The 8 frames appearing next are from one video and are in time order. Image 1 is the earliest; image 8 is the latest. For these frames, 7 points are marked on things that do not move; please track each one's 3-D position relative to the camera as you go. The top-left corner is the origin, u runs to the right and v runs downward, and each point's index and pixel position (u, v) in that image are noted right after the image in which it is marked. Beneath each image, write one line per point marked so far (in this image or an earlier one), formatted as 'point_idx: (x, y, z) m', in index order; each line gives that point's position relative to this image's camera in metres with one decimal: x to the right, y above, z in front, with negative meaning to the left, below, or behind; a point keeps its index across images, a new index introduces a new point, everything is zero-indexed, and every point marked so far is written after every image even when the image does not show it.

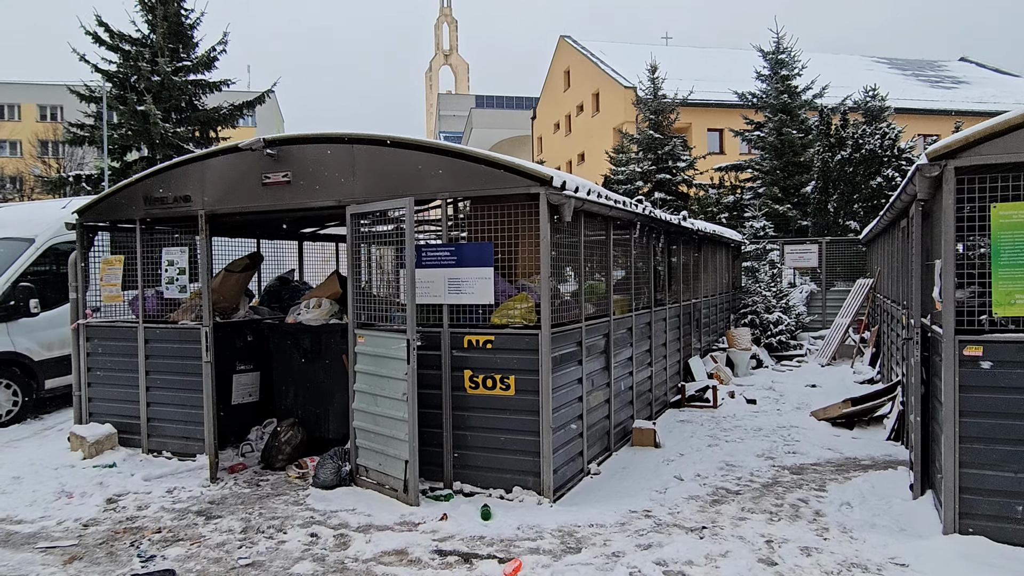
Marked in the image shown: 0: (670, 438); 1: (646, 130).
0: (+1.4, -1.3, +6.3) m
1: (+3.4, +3.8, +17.9) m
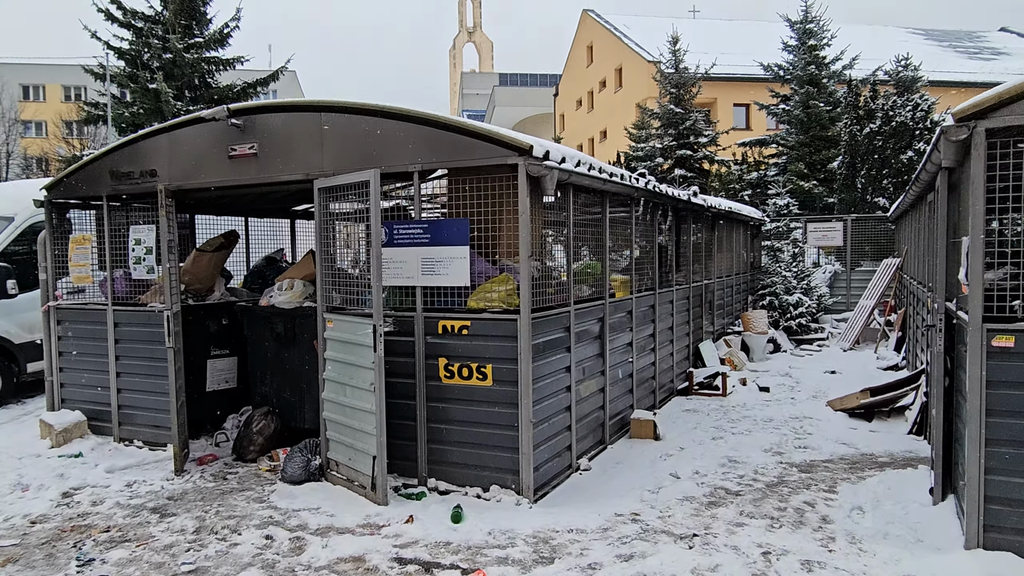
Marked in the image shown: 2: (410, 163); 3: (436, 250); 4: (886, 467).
0: (+1.3, -1.1, +5.9) m
1: (+3.7, +4.3, +17.3) m
2: (-0.6, +0.8, +4.4) m
3: (-0.5, +0.2, +4.4) m
4: (+2.5, -1.2, +4.8) m
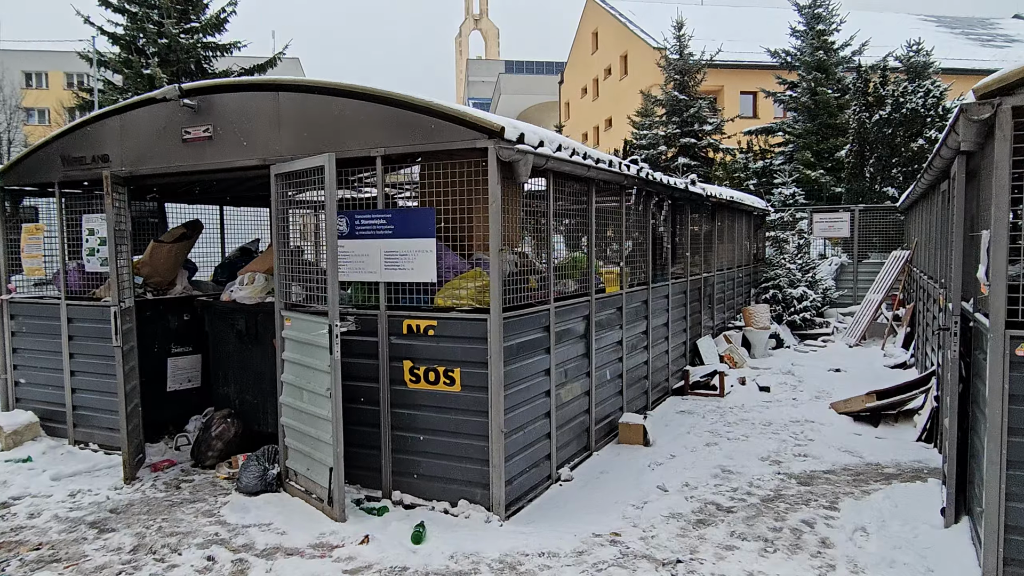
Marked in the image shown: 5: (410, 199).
0: (+1.1, -1.1, +5.6) m
1: (+3.7, +4.5, +16.8) m
2: (-0.8, +0.8, +4.0) m
3: (-0.6, +0.2, +4.0) m
4: (+2.3, -1.2, +4.4) m
5: (-0.6, +0.5, +4.0) m
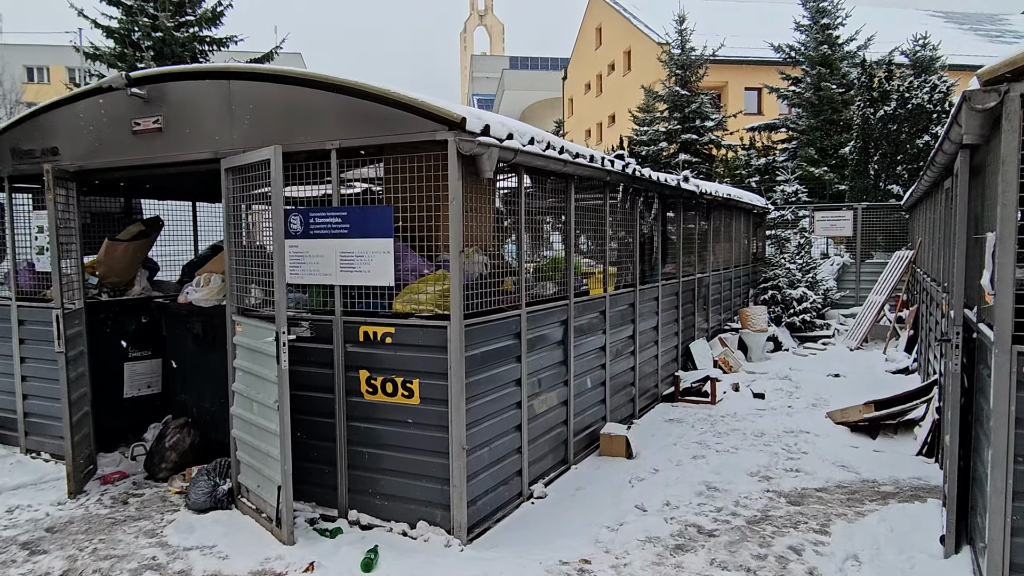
0: (+1.0, -1.1, +5.3) m
1: (+3.6, +4.5, +16.5) m
2: (-0.9, +0.8, +3.7) m
3: (-0.8, +0.2, +3.7) m
4: (+2.1, -1.2, +4.1) m
5: (-0.8, +0.5, +3.7) m
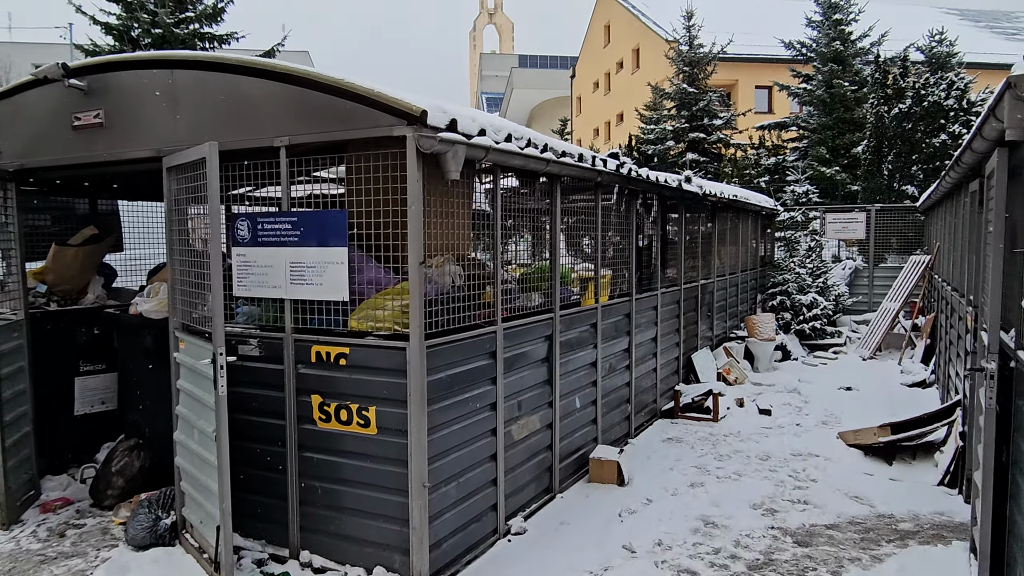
0: (+0.9, -1.2, +4.8) m
1: (+3.6, +4.5, +16.0) m
2: (-1.1, +0.7, +3.3) m
3: (-0.9, +0.2, +3.3) m
4: (+2.0, -1.3, +3.7) m
5: (-0.9, +0.4, +3.3) m
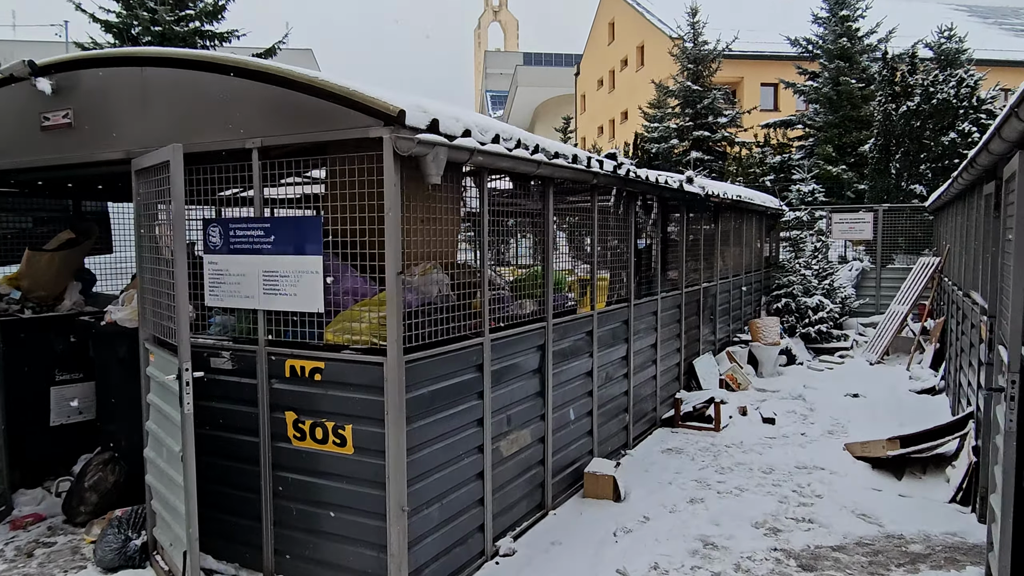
0: (+0.8, -1.2, +4.6) m
1: (+3.7, +4.4, +15.8) m
2: (-1.1, +0.6, +3.1) m
3: (-1.0, +0.1, +3.1) m
4: (+1.9, -1.3, +3.5) m
5: (-0.9, +0.4, +3.2) m
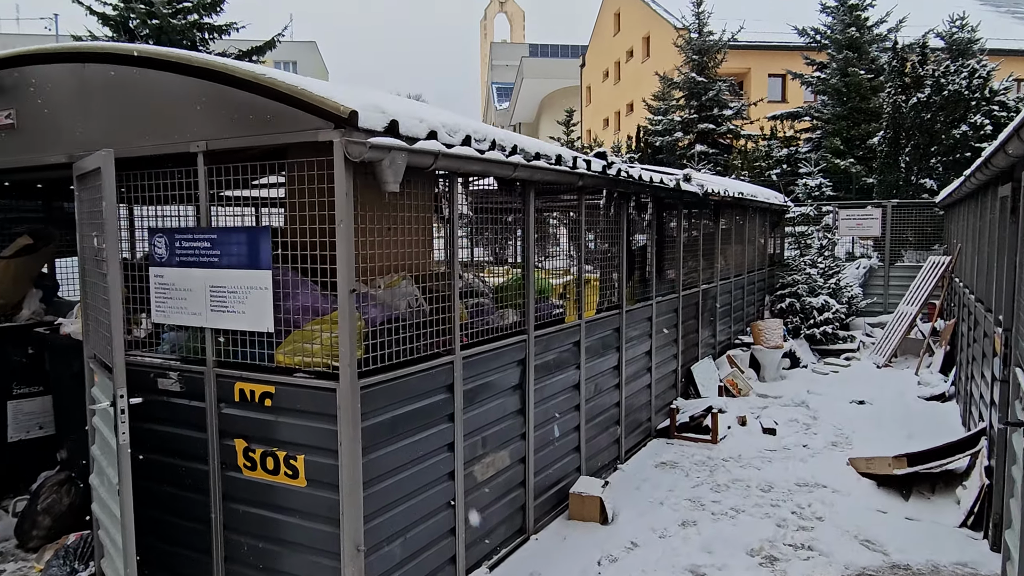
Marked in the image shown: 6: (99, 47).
0: (+0.7, -1.3, +4.4) m
1: (+3.7, +4.5, +15.4) m
2: (-1.3, +0.6, +2.9) m
3: (-1.1, 0.0, +2.8) m
4: (+1.8, -1.4, +3.2) m
5: (-1.1, +0.3, +2.9) m
6: (-1.7, +1.0, +3.1) m
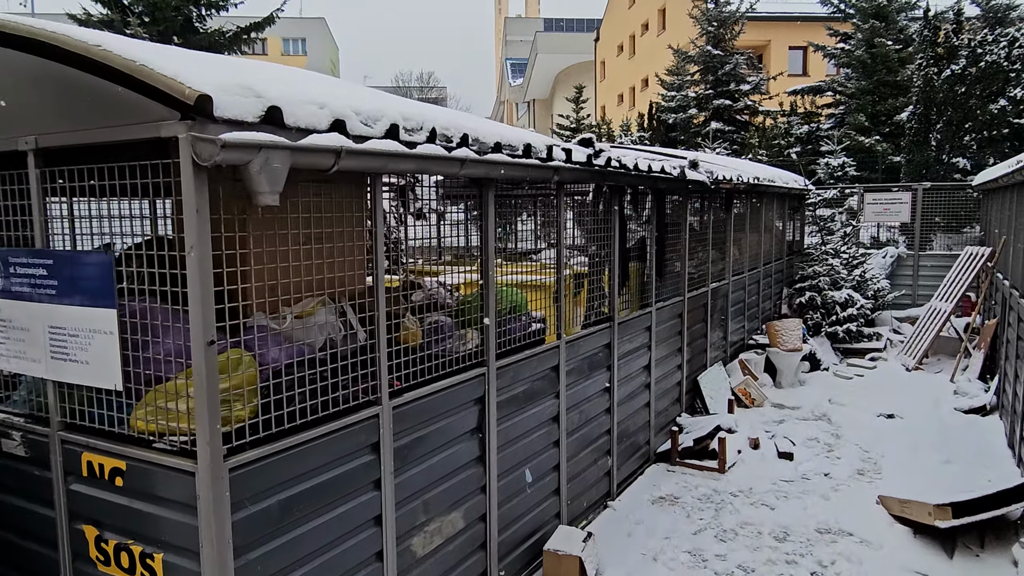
0: (+0.5, -1.4, +3.7) m
1: (+3.7, +4.8, +14.5) m
2: (-1.5, +0.5, +2.2) m
3: (-1.3, -0.1, +2.2) m
4: (+1.6, -1.5, +2.5) m
5: (-1.3, +0.2, +2.2) m
6: (-1.9, +0.9, +2.4) m
